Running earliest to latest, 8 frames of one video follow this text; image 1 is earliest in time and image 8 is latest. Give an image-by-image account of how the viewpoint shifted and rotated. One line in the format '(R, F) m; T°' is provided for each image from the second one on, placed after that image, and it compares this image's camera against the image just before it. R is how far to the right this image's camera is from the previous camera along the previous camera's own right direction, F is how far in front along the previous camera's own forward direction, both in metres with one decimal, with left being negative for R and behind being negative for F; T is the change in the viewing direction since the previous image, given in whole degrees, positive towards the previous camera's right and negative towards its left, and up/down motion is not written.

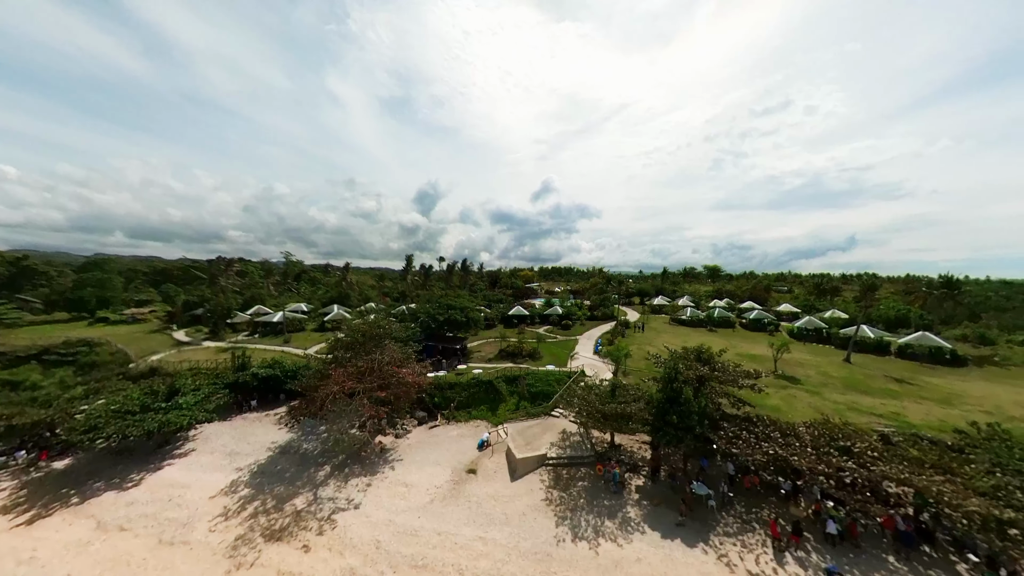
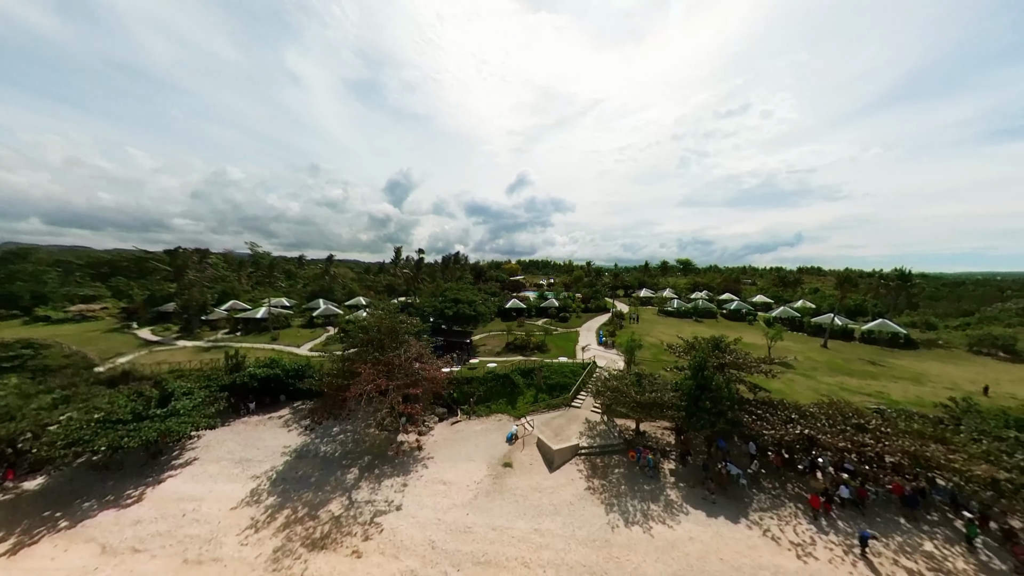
(-4.8, +0.5) m; +5°
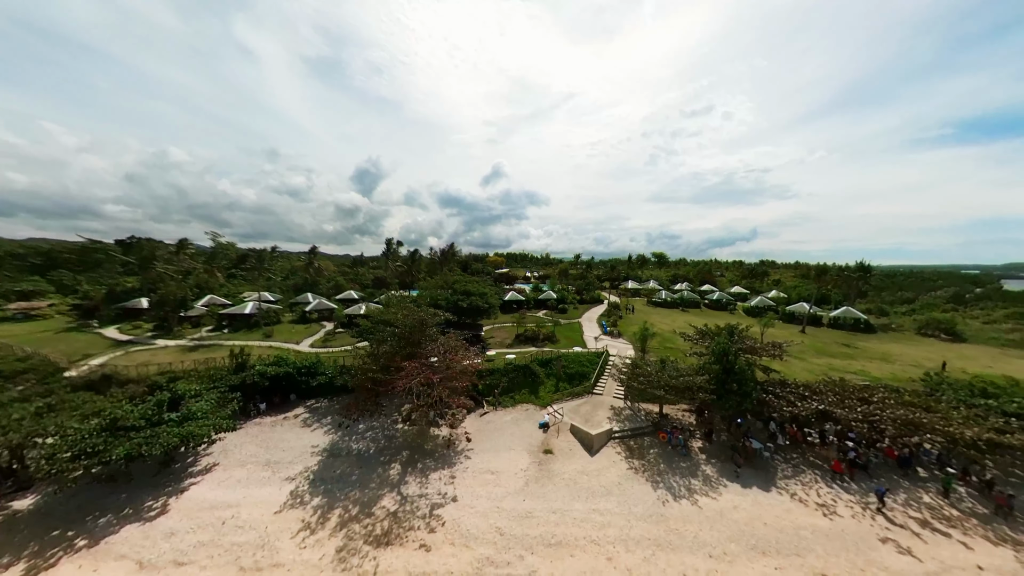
(-5.2, +0.1) m; +5°
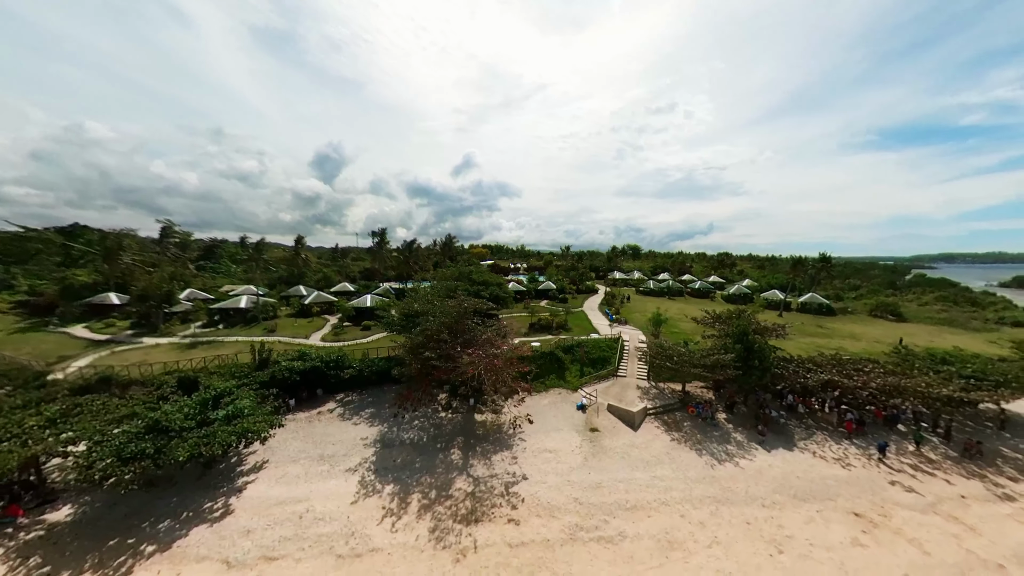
(-6.4, -0.4) m; +5°
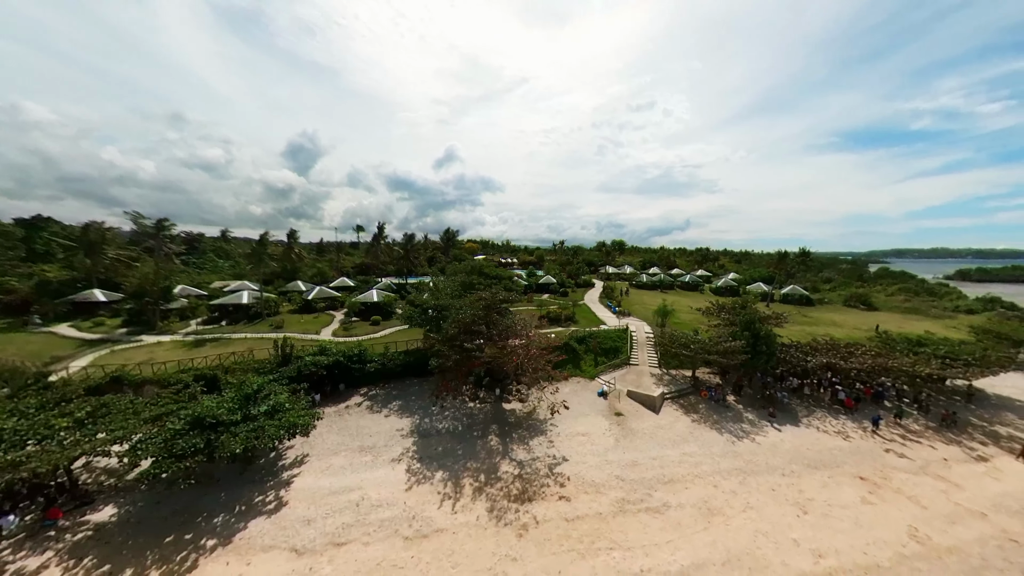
(-4.1, -0.6) m; +3°
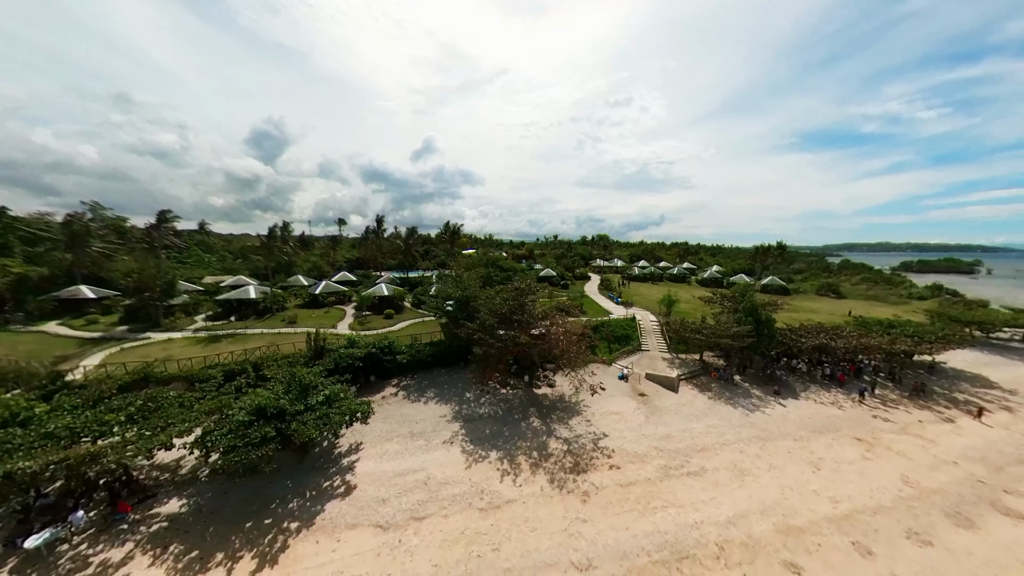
(-4.9, -1.1) m; +4°
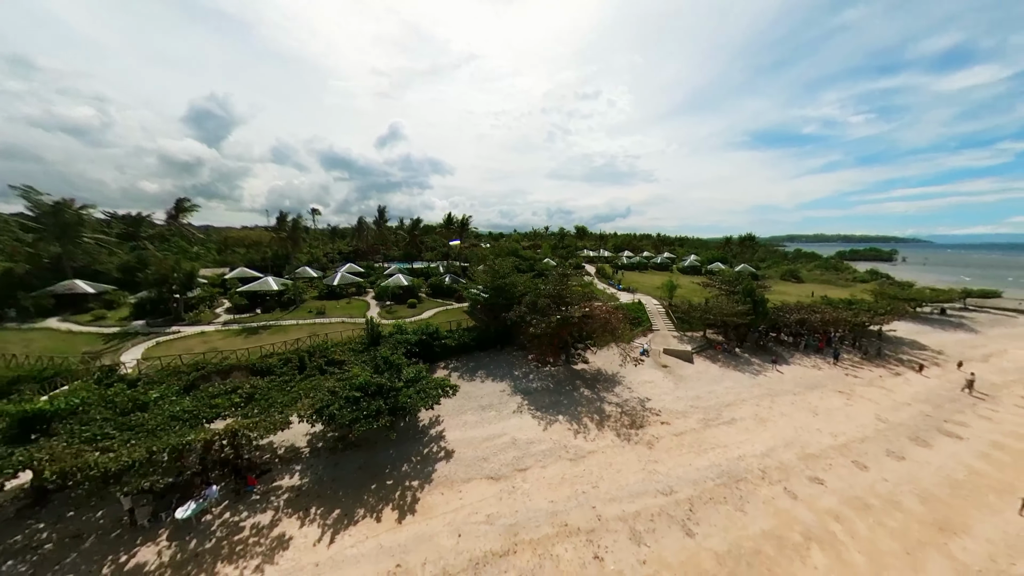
(-7.5, -2.2) m; +5°
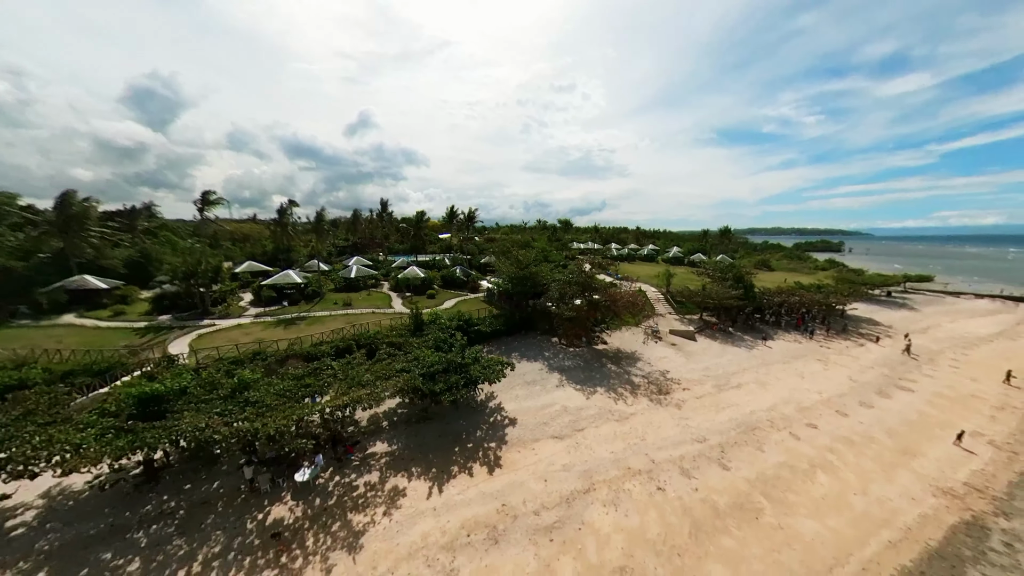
(-6.0, -2.4) m; +4°
